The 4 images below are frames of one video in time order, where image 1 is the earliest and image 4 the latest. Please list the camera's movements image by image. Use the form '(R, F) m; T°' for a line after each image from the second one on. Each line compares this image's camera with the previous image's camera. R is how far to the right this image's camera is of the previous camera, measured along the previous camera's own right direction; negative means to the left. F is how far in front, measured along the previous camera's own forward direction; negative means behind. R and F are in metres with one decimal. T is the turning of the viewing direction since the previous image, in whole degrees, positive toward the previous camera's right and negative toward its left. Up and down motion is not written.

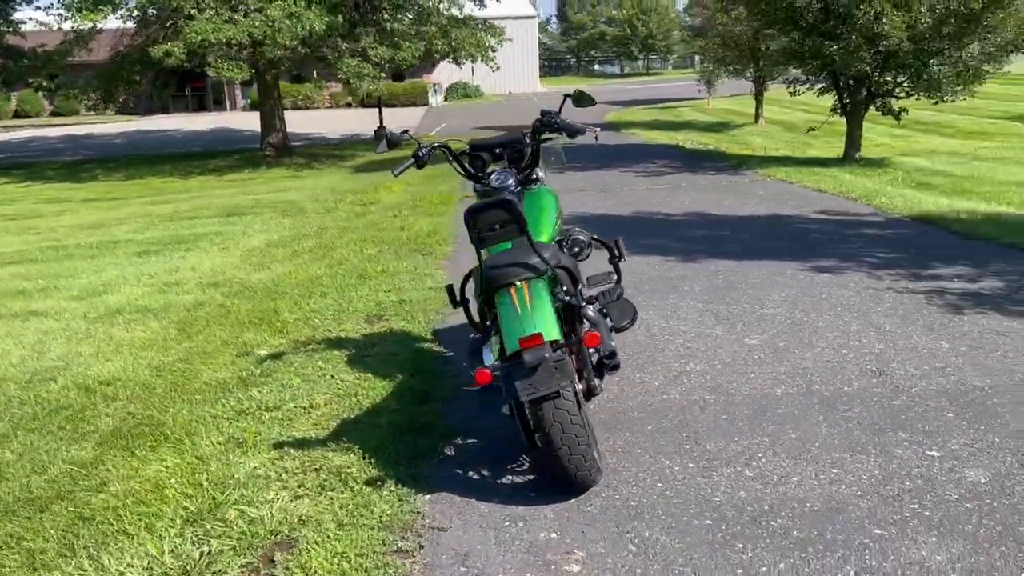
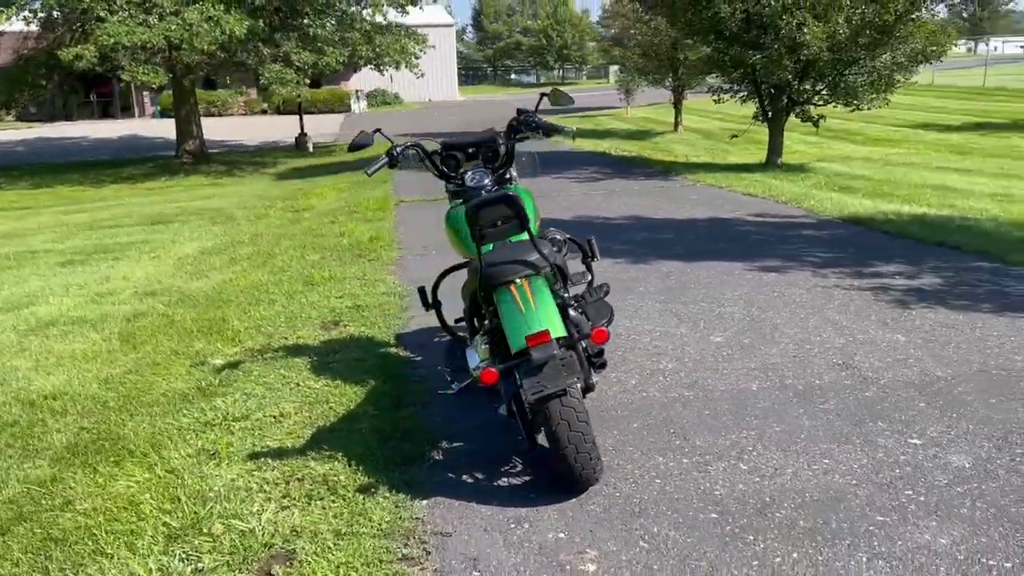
(-0.3, +0.1) m; +5°
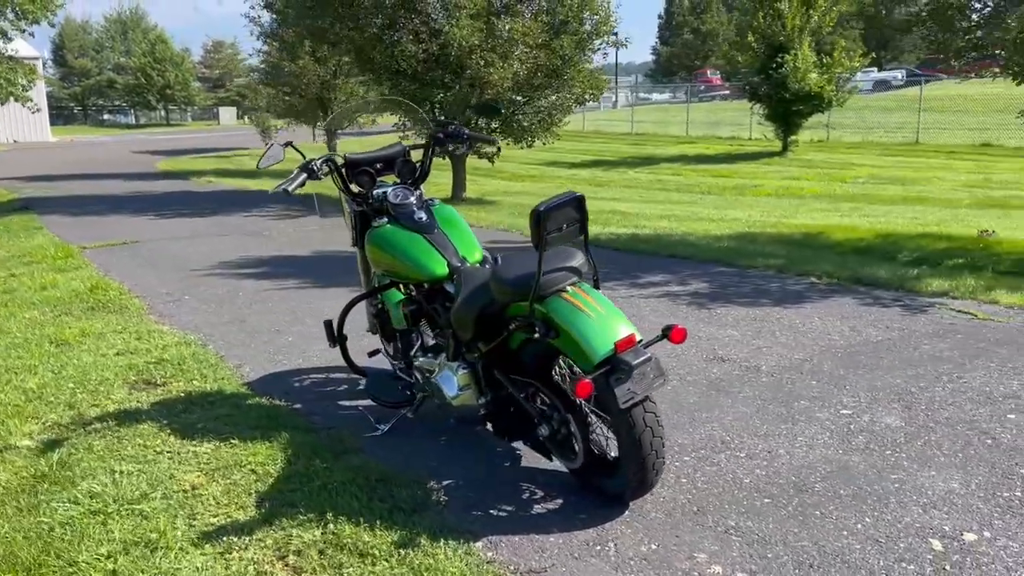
(-1.5, +0.6) m; +25°
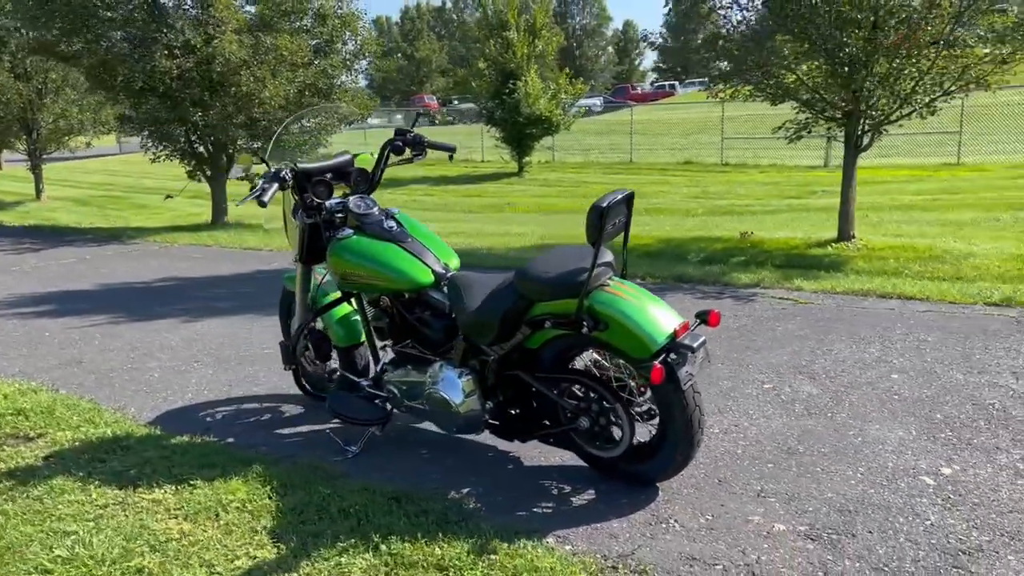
(-1.2, +0.2) m; +18°
